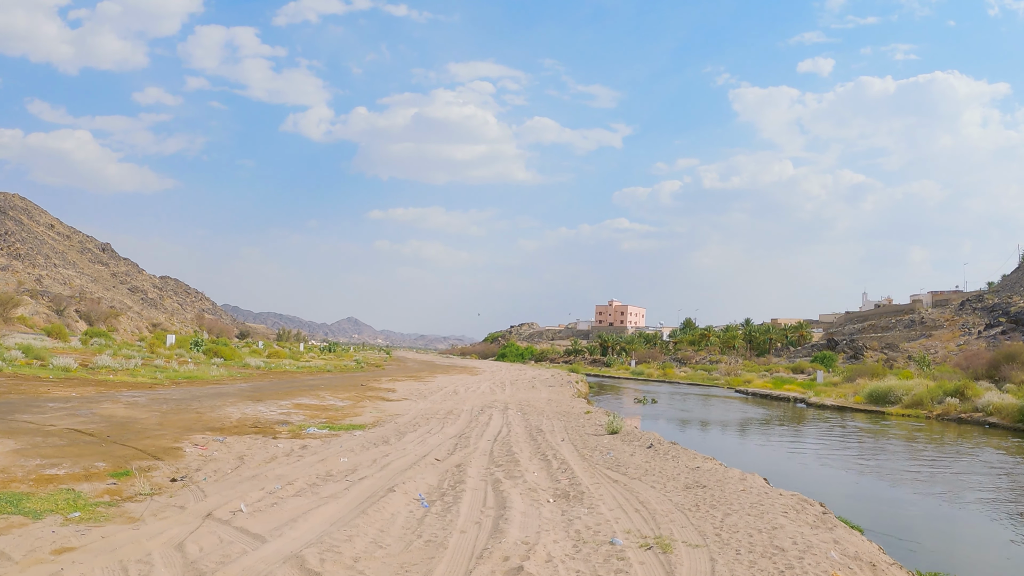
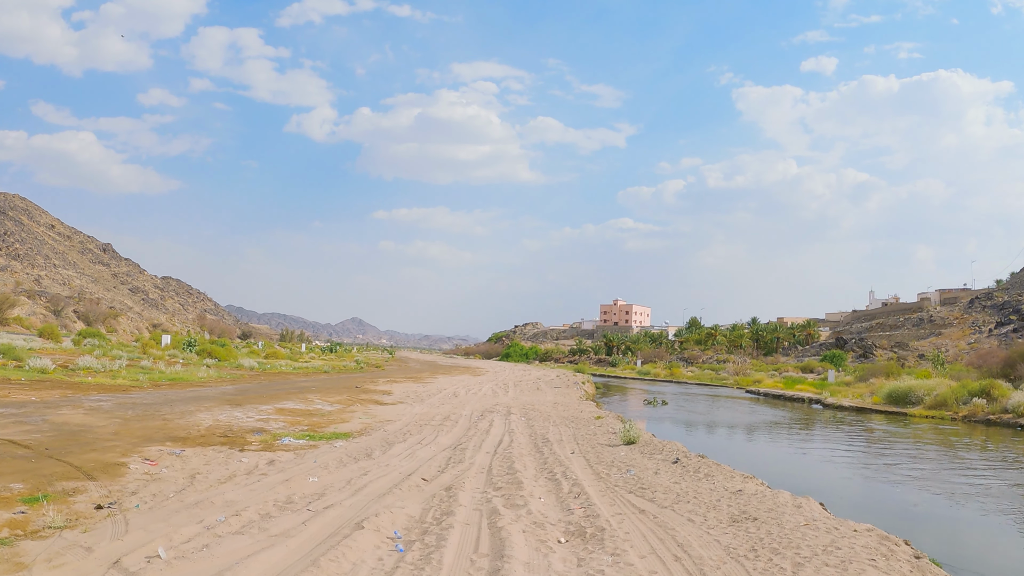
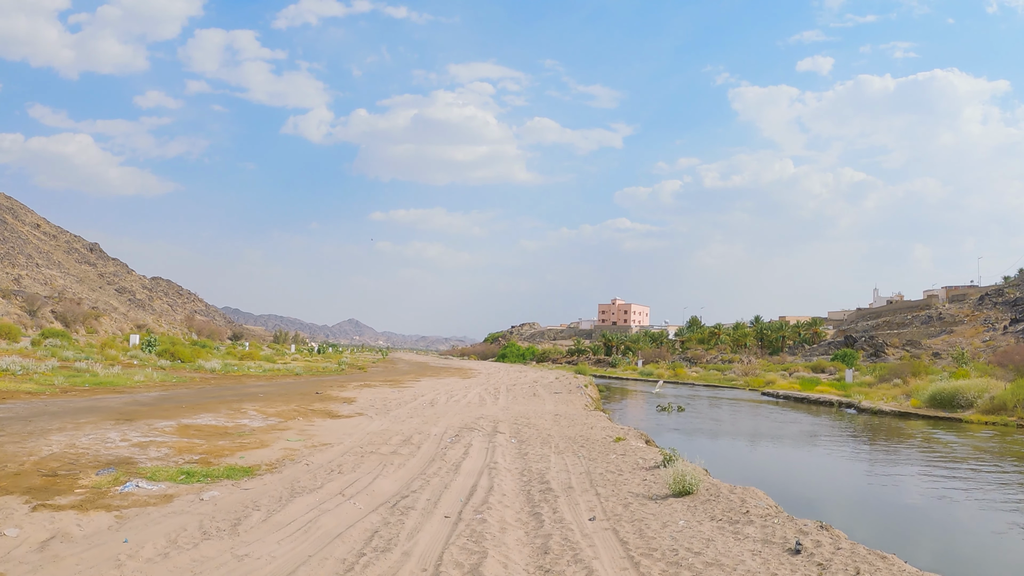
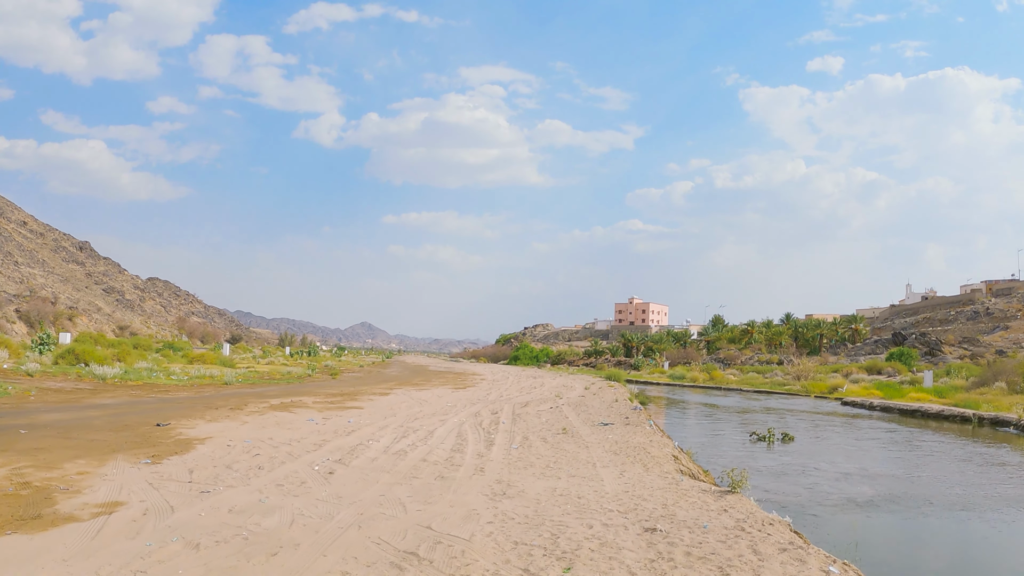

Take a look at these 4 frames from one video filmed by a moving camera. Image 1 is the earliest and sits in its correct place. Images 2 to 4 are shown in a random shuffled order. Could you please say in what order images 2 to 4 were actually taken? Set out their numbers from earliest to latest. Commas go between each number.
2, 3, 4
